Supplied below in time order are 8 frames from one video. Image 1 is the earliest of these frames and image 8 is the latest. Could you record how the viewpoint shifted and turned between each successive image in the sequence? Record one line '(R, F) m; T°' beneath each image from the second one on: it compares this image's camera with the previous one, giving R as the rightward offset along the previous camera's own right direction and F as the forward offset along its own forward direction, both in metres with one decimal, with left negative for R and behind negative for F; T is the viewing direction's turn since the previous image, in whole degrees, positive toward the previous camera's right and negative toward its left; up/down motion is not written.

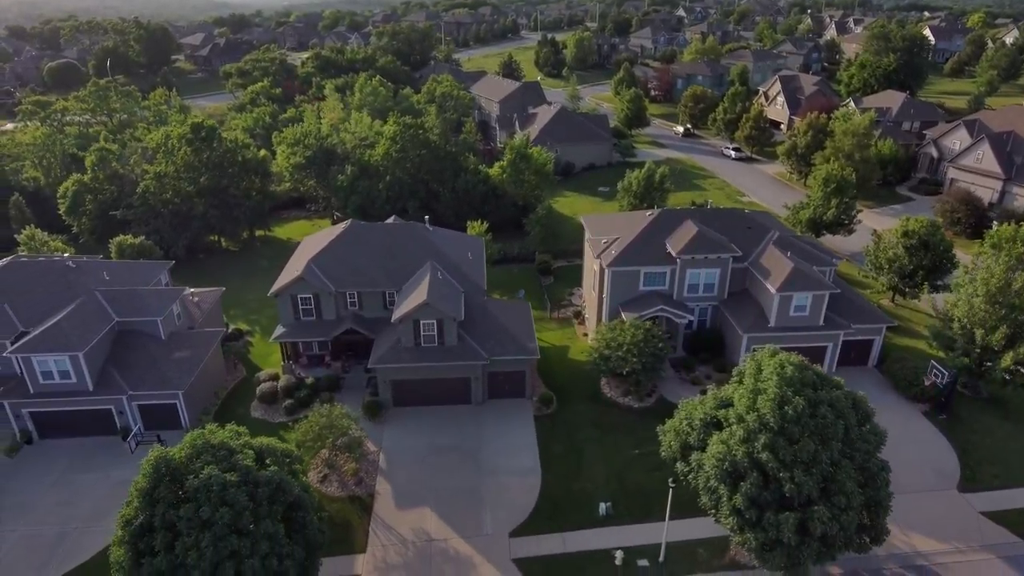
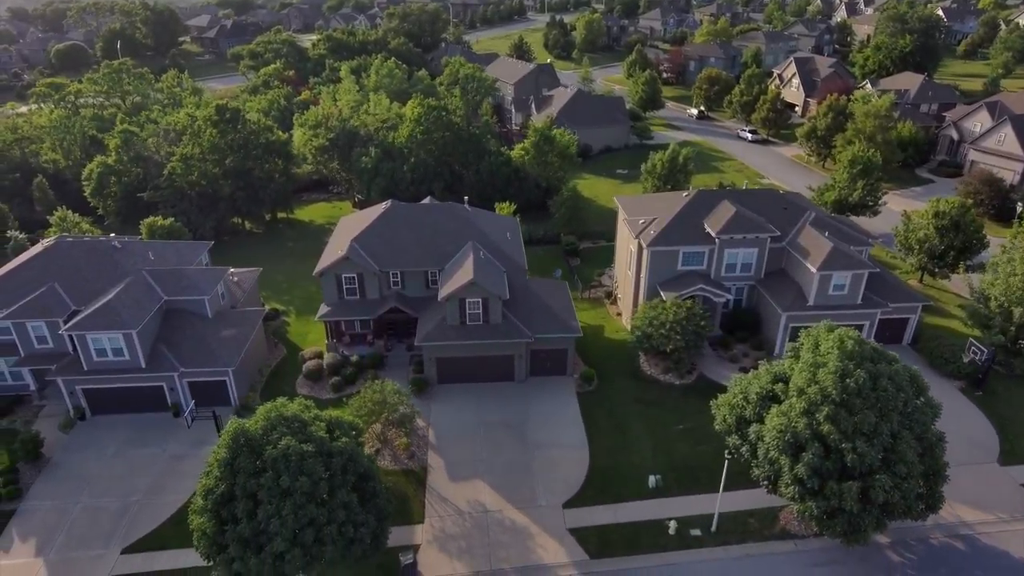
(-2.3, -0.5) m; 0°
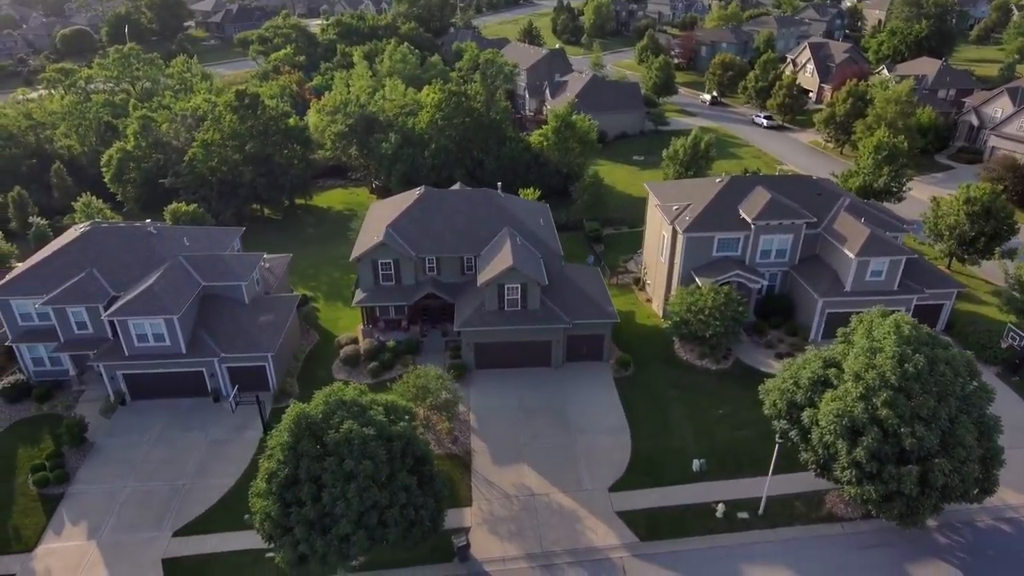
(-2.0, -0.1) m; 0°
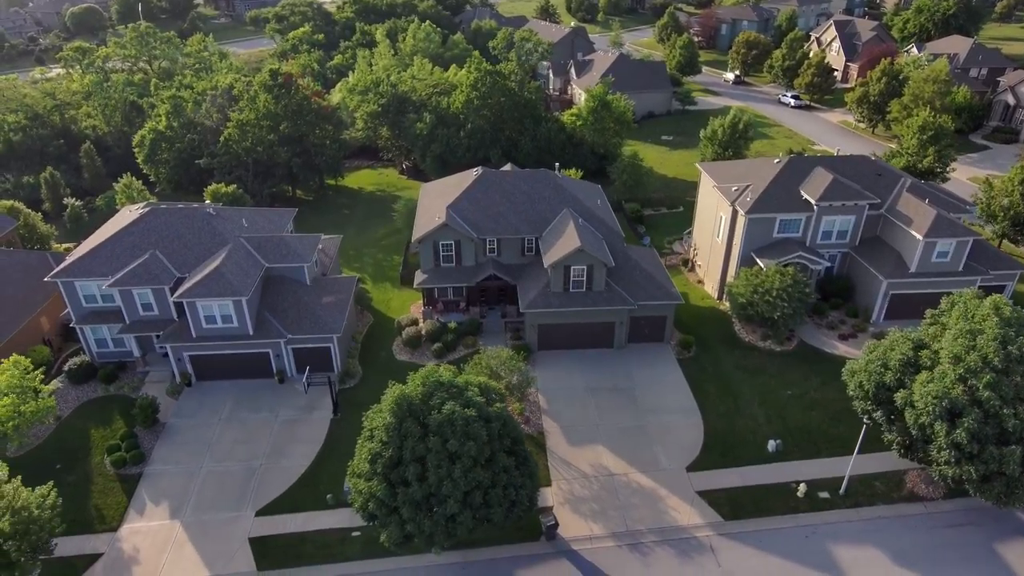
(-3.5, +0.1) m; 0°
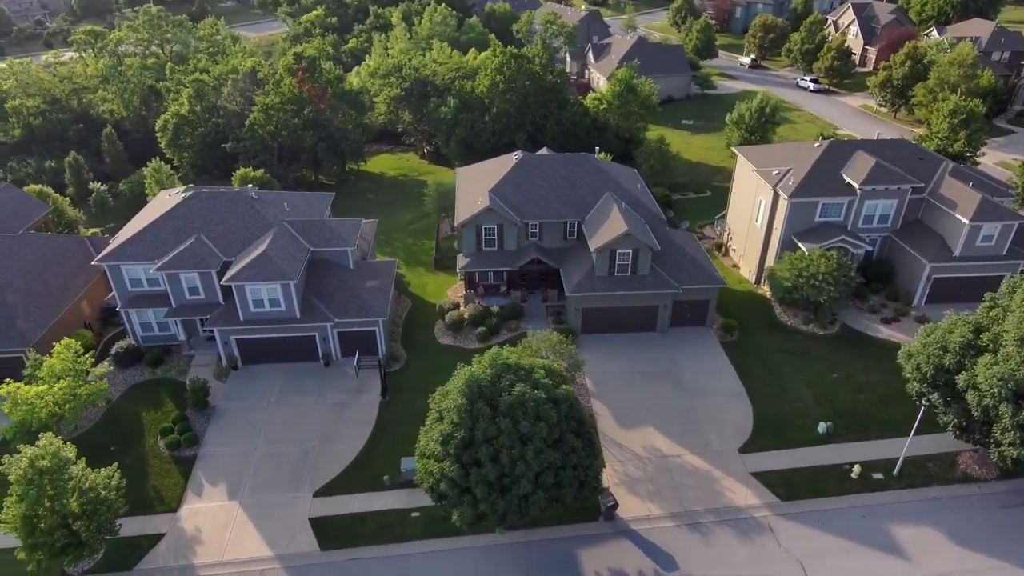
(-2.4, -0.1) m; 0°
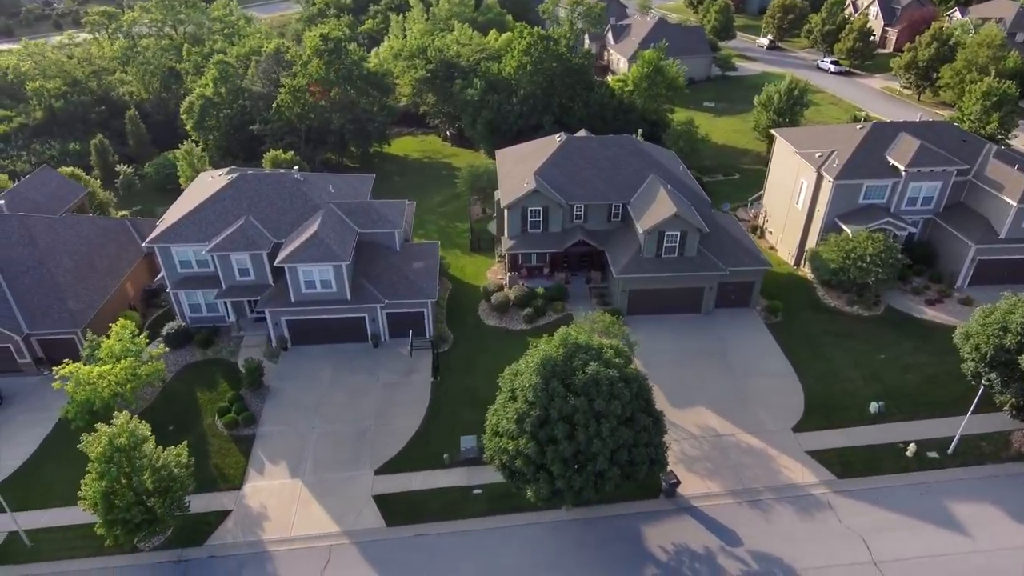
(-2.6, -0.2) m; 0°
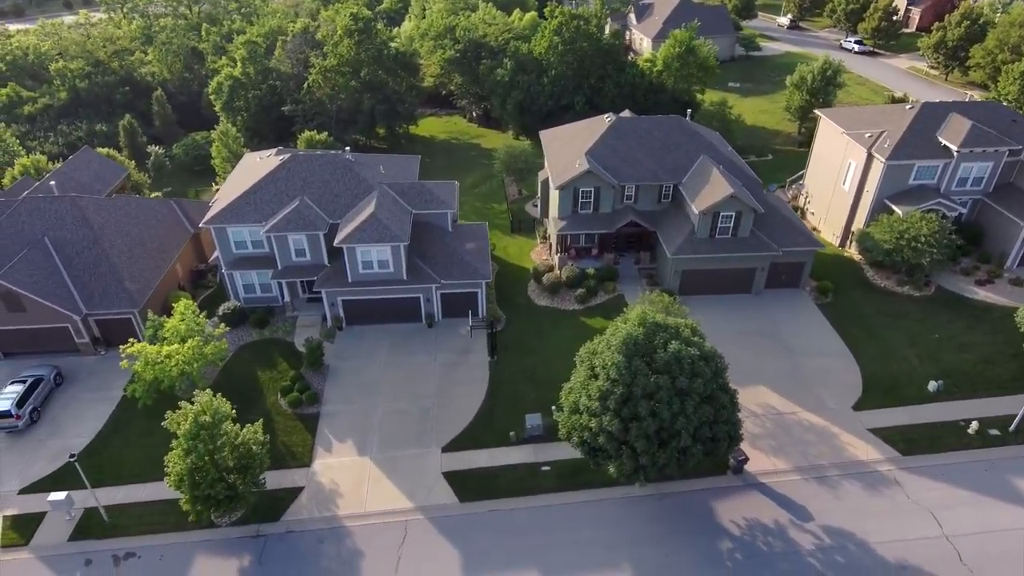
(-2.9, -0.2) m; 0°
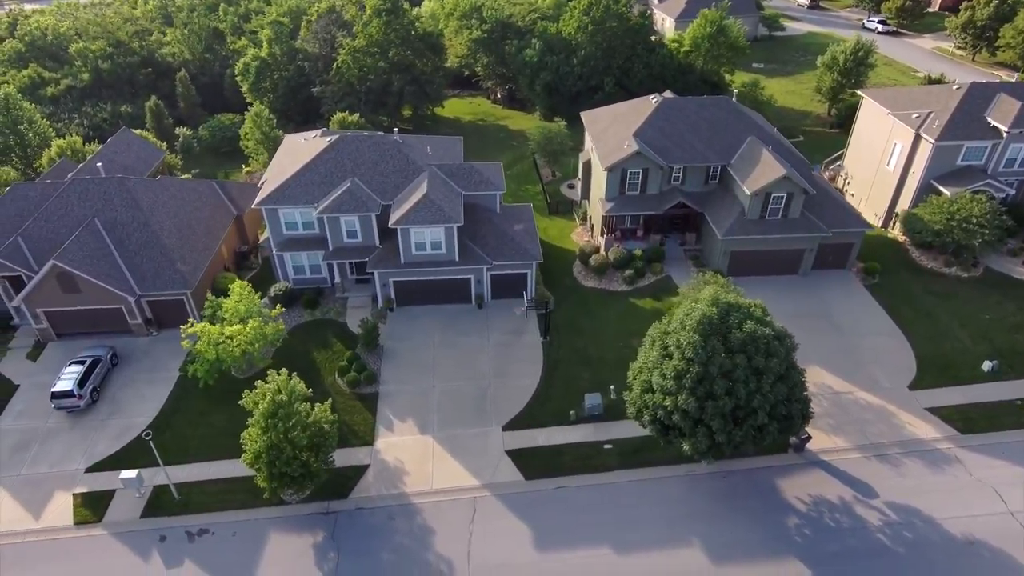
(-2.7, -0.2) m; 0°
